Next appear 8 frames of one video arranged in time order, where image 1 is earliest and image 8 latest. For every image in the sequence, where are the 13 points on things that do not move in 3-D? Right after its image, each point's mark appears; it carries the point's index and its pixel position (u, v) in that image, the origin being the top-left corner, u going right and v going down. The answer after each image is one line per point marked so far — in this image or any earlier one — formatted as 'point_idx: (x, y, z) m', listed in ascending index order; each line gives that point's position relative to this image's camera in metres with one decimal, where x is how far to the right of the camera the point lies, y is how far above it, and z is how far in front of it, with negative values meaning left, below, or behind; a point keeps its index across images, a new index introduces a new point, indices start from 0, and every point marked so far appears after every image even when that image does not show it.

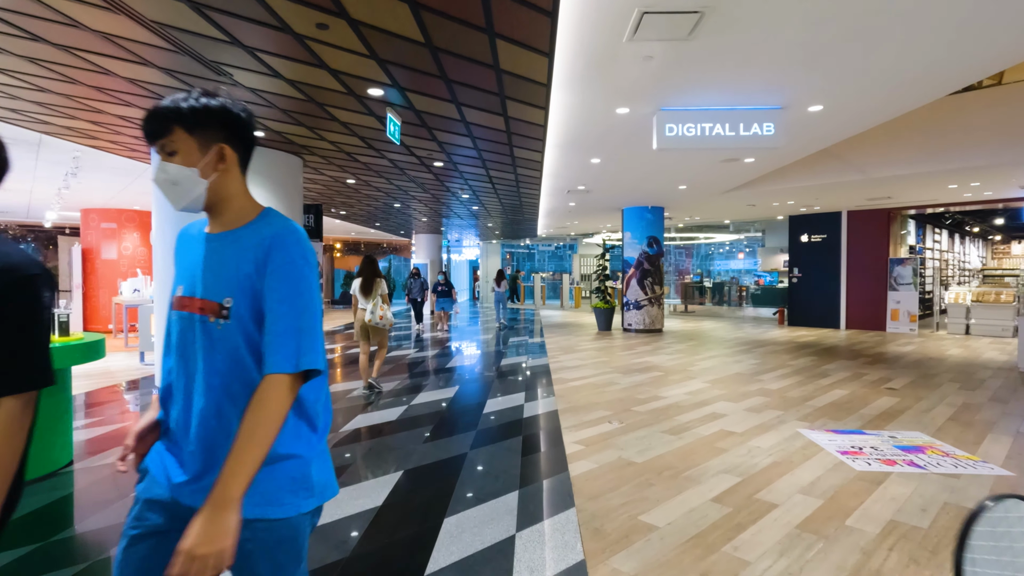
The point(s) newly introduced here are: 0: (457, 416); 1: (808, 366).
0: (-0.5, -1.2, +5.1) m
1: (+4.2, -1.1, +7.6) m
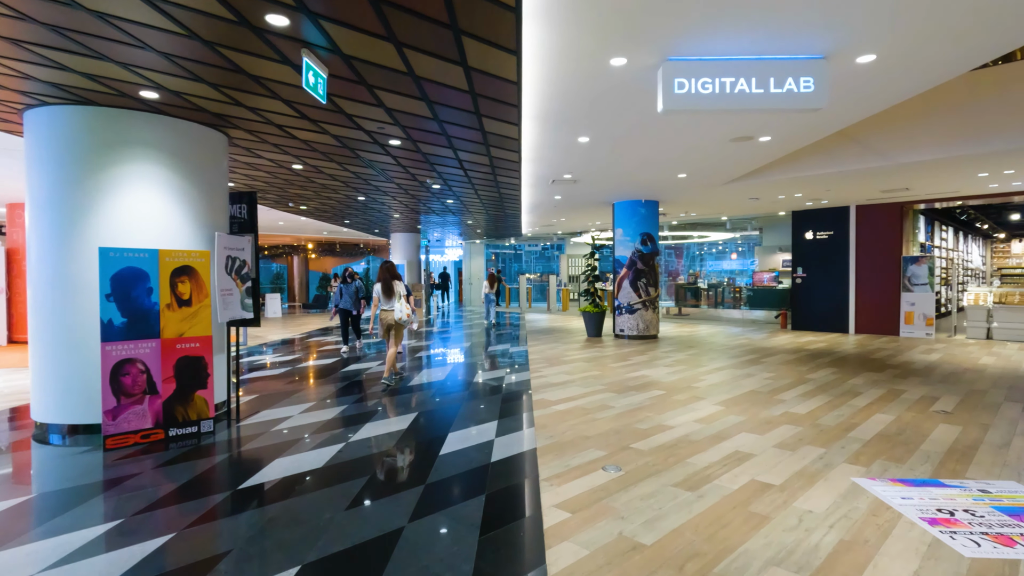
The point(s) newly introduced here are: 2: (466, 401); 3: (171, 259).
0: (-0.8, -1.3, +3.9) m
1: (+3.9, -1.1, +6.5) m
2: (-0.5, -1.2, +5.6) m
3: (-2.8, +0.2, +4.4) m
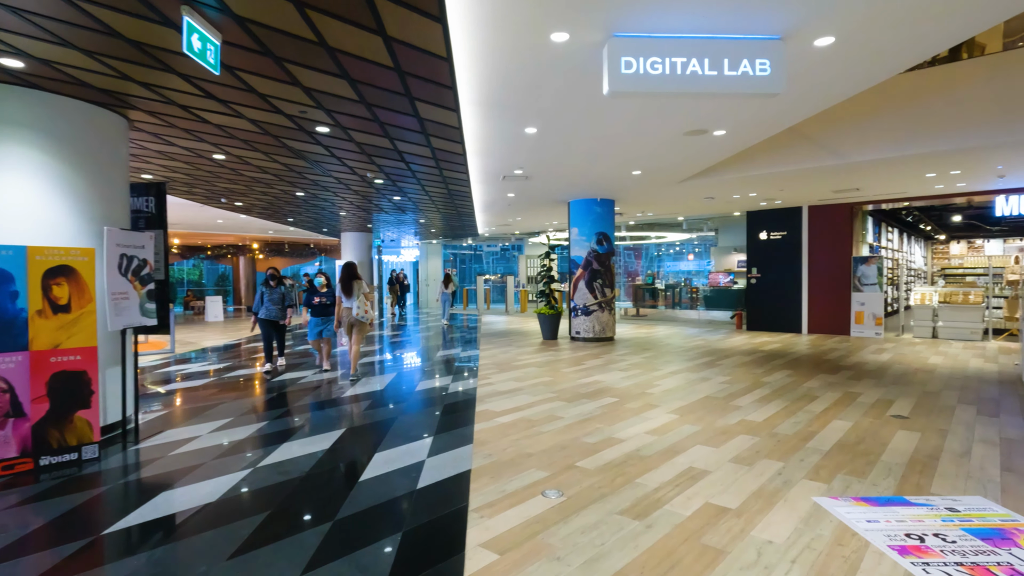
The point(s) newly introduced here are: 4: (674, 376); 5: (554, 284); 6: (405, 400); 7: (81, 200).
0: (-1.2, -1.3, +3.4) m
1: (+3.3, -1.1, +6.3) m
2: (-1.1, -1.2, +5.1) m
3: (-3.3, +0.2, +3.8) m
4: (+2.1, -1.2, +7.1) m
5: (+0.9, +0.1, +11.6) m
6: (-1.2, -1.2, +5.8) m
7: (-3.4, +0.7, +4.2) m
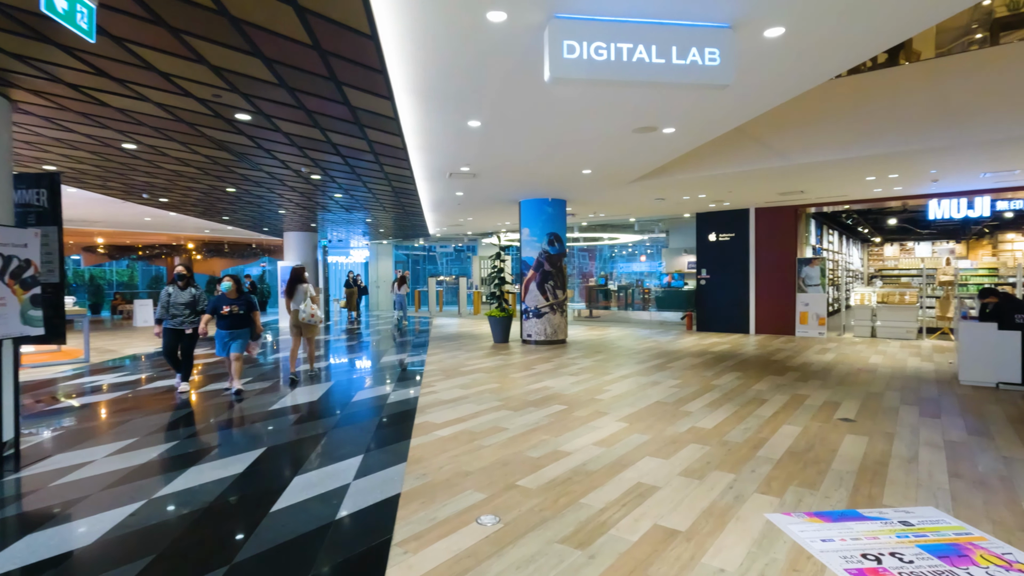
0: (-1.6, -1.3, +3.0) m
1: (+2.6, -1.2, +6.3) m
2: (-1.6, -1.3, +4.7) m
3: (-3.7, +0.2, +3.2) m
4: (+1.5, -1.2, +6.9) m
5: (-0.1, +0.1, +11.4) m
6: (-1.7, -1.3, +5.4) m
7: (-3.8, +0.6, +3.6) m
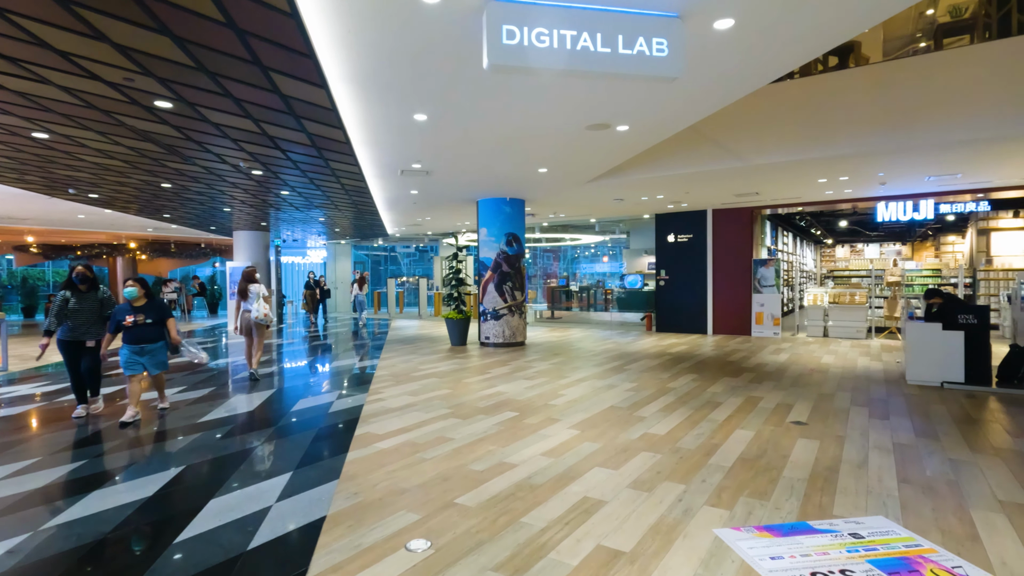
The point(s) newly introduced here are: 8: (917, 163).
0: (-1.9, -1.3, +2.7) m
1: (+2.1, -1.2, +6.2) m
2: (-2.1, -1.3, +4.4) m
3: (-4.1, +0.2, +2.7) m
4: (+0.9, -1.2, +6.7) m
5: (-1.0, 0.0, +11.1) m
6: (-2.2, -1.3, +5.0) m
7: (-4.2, +0.6, +3.1) m
8: (+5.6, +1.7, +7.4) m
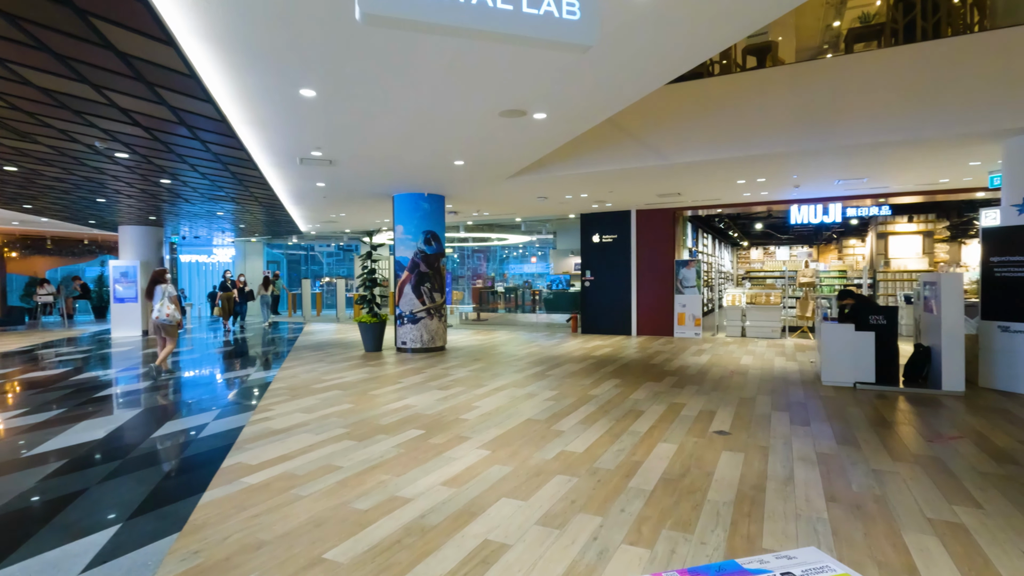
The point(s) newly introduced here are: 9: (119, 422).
0: (-2.4, -1.3, +1.9) m
1: (+1.1, -1.2, +5.9) m
2: (-2.8, -1.3, +3.5) m
3: (-4.5, +0.1, +1.6) m
4: (-0.2, -1.2, +6.3) m
5: (-2.6, 0.0, +10.3) m
6: (-3.0, -1.3, +4.2) m
7: (-4.7, +0.6, +2.0) m
8: (+4.4, +1.7, +7.5) m
9: (-3.9, -1.4, +5.2) m
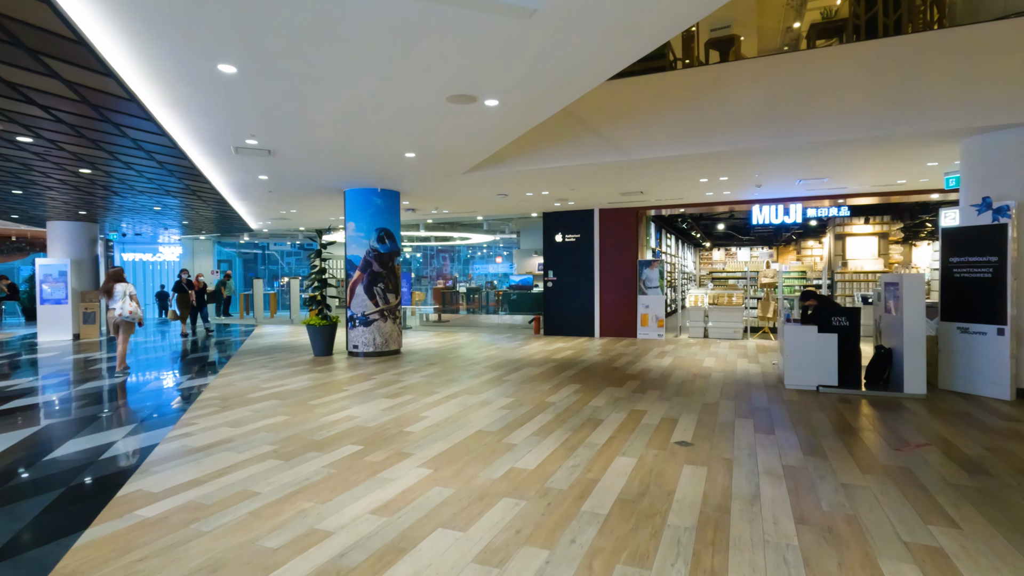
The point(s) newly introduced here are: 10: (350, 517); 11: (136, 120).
0: (-2.7, -1.3, +1.3) m
1: (+0.6, -1.2, +5.5) m
2: (-3.1, -1.3, +3.0) m
3: (-4.8, +0.1, +1.0) m
4: (-0.7, -1.2, +5.8) m
5: (-3.3, 0.0, +9.8) m
6: (-3.4, -1.3, +3.6) m
7: (-5.0, +0.6, +1.4) m
8: (+3.8, +1.7, +7.3) m
9: (-4.4, -1.4, +4.6) m
10: (-0.9, -1.3, +2.9) m
11: (-3.4, +1.6, +4.9) m
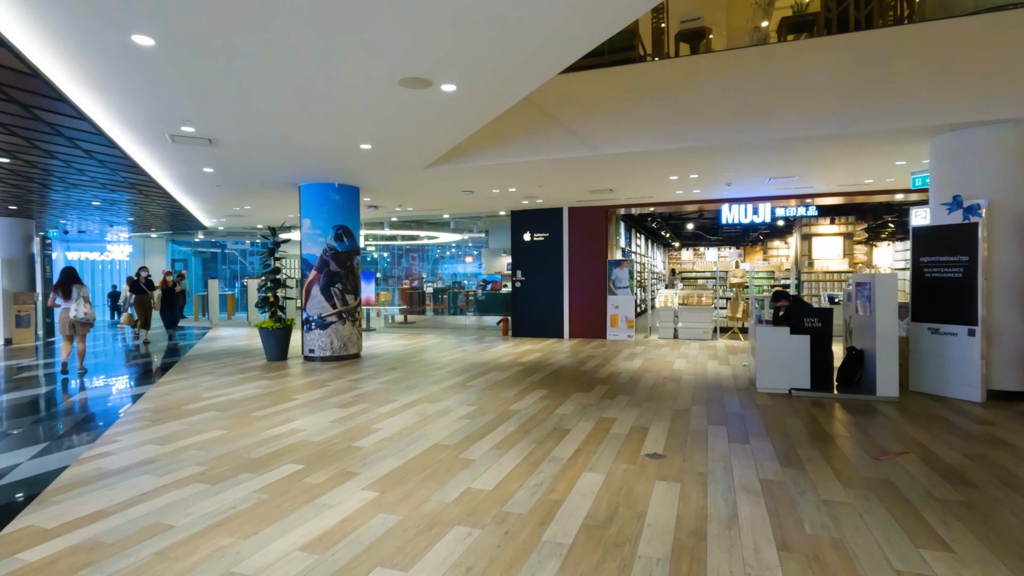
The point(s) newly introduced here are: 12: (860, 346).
0: (-2.8, -1.4, +0.8) m
1: (+0.3, -1.2, +5.2) m
2: (-3.3, -1.3, +2.5) m
3: (-4.9, +0.1, +0.4) m
4: (-1.1, -1.2, +5.5) m
5: (-3.9, 0.0, +9.2) m
6: (-3.7, -1.3, +3.1) m
7: (-5.1, +0.6, +0.7) m
8: (+3.4, +1.7, +7.2) m
9: (-4.7, -1.4, +4.0) m
10: (-1.1, -1.3, +2.5) m
11: (-3.7, +1.6, +4.4) m
12: (+4.0, -0.7, +6.1) m
